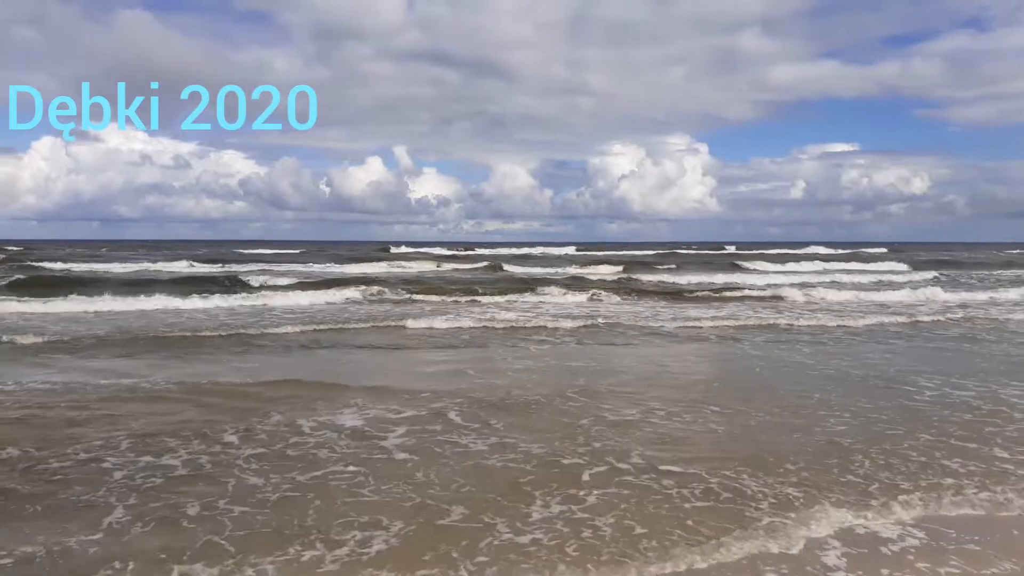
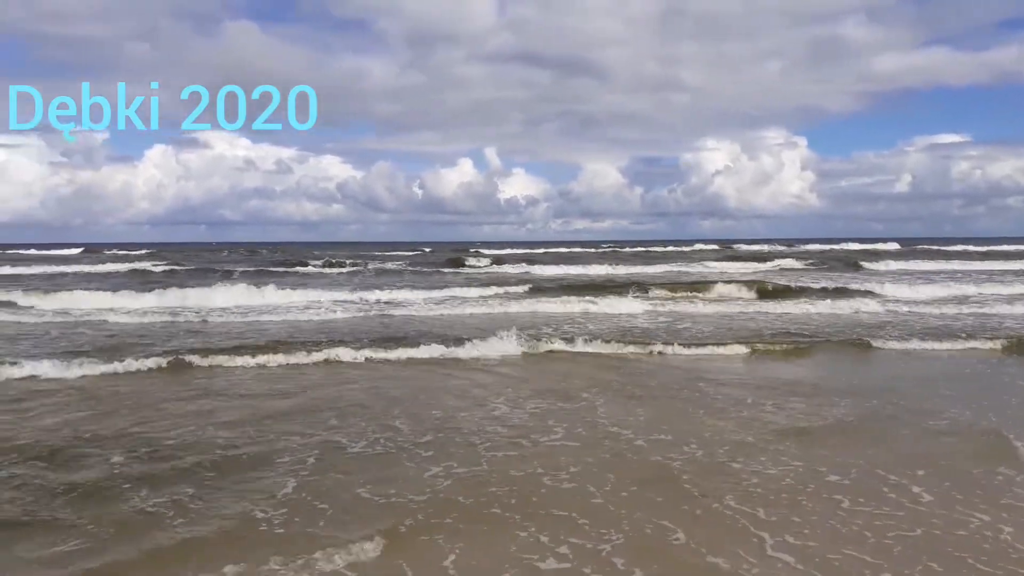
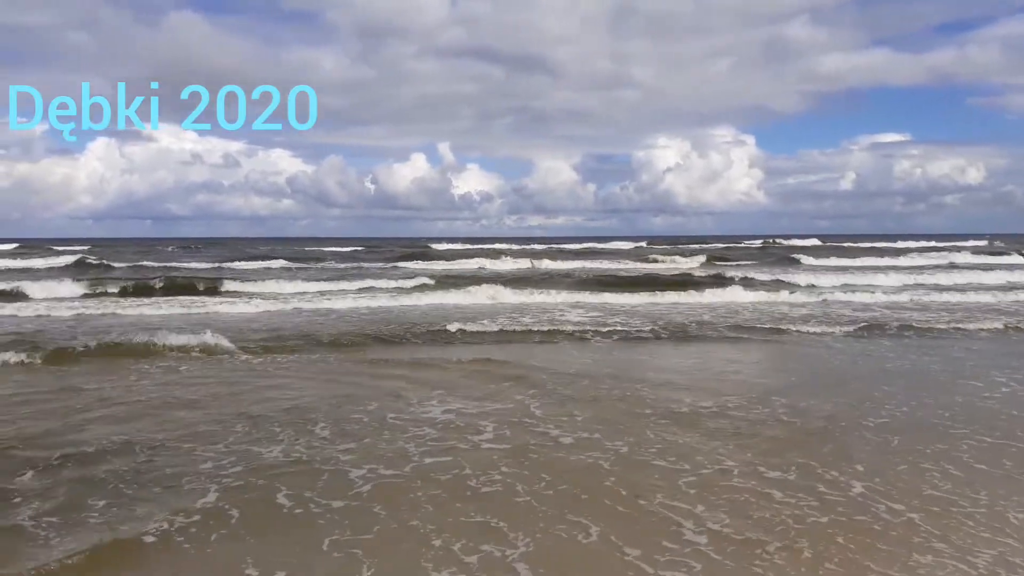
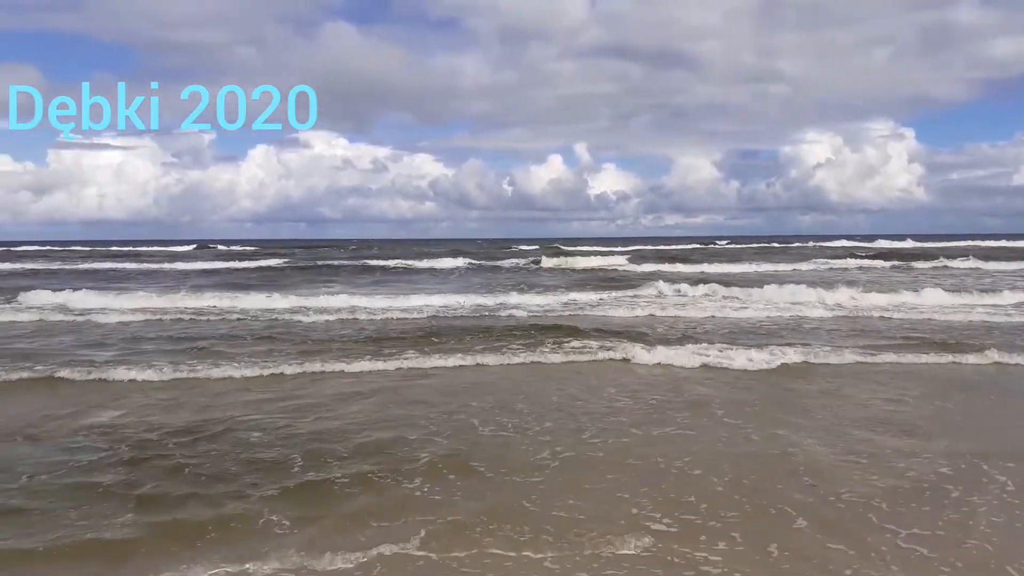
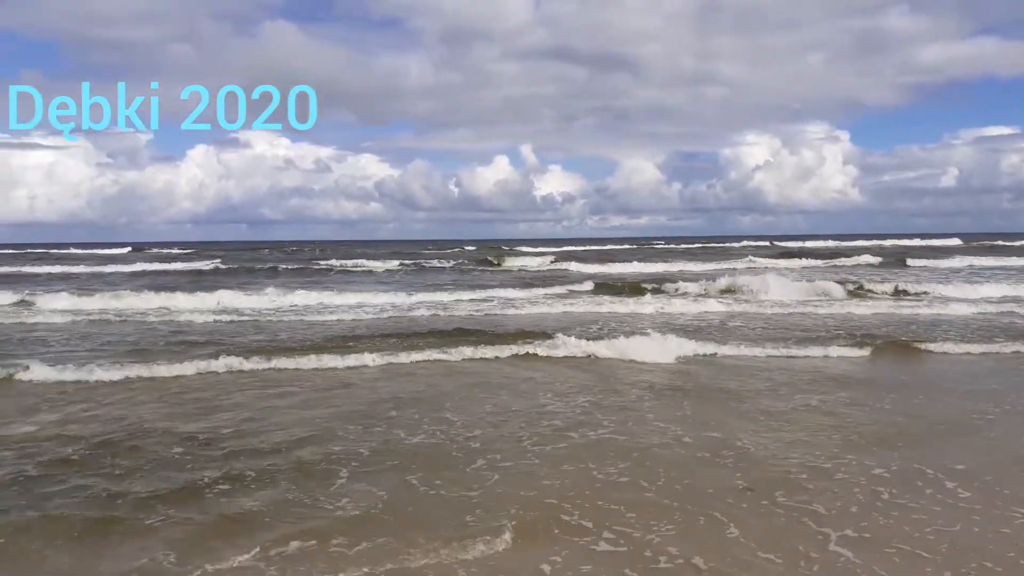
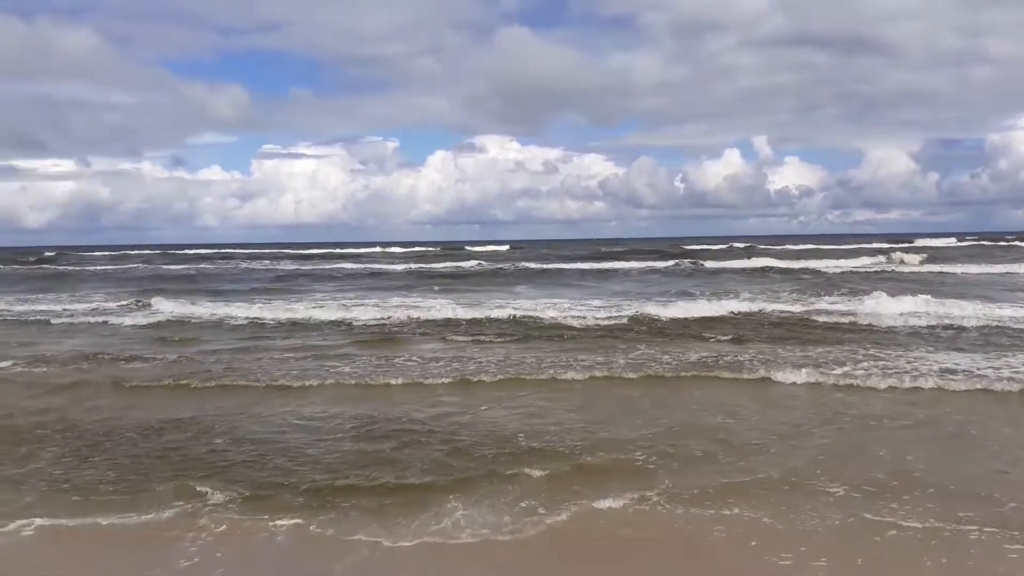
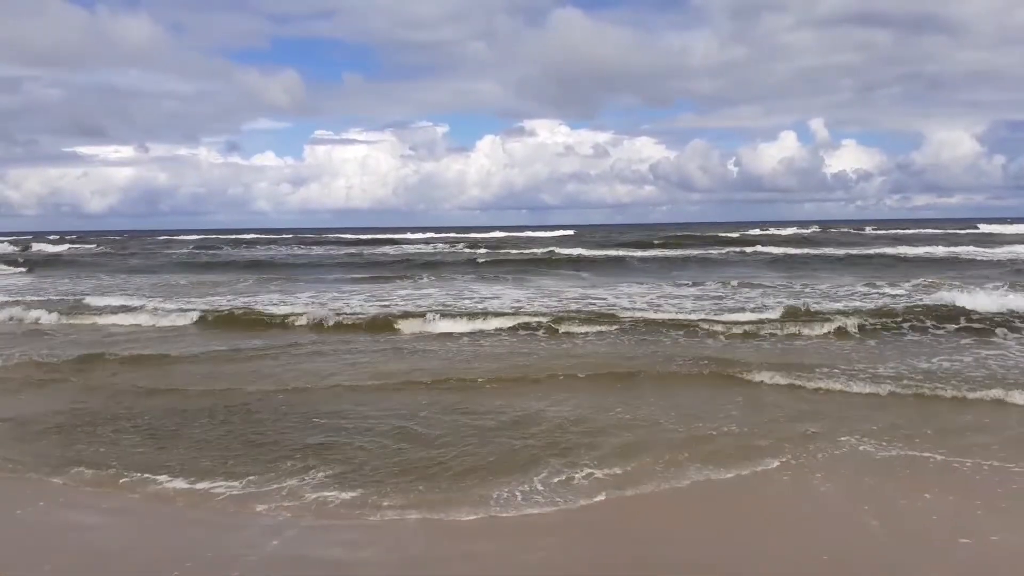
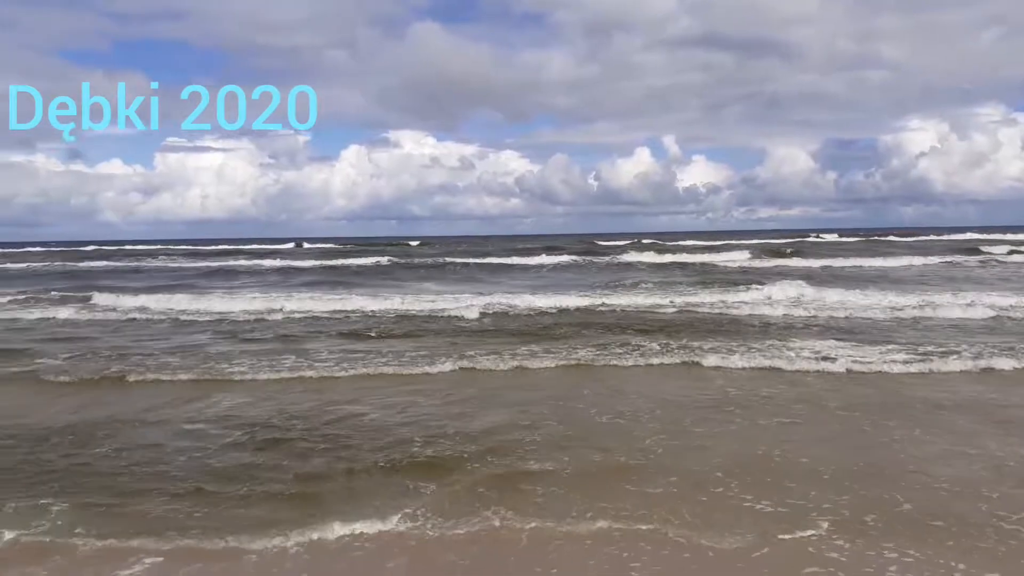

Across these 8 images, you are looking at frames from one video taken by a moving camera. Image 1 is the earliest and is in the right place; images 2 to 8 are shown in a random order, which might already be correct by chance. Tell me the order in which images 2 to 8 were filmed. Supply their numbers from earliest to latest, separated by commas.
3, 2, 5, 4, 8, 6, 7
